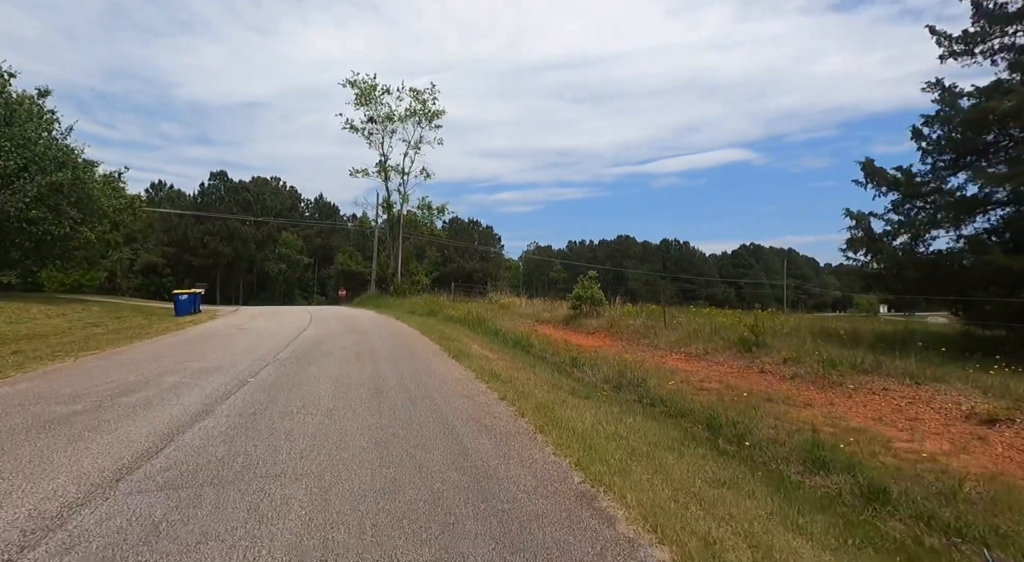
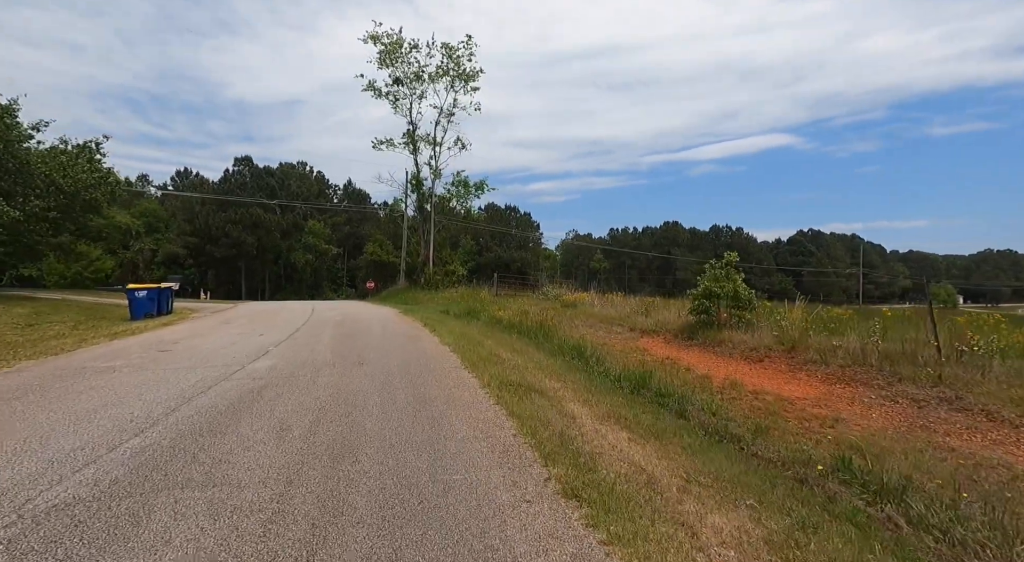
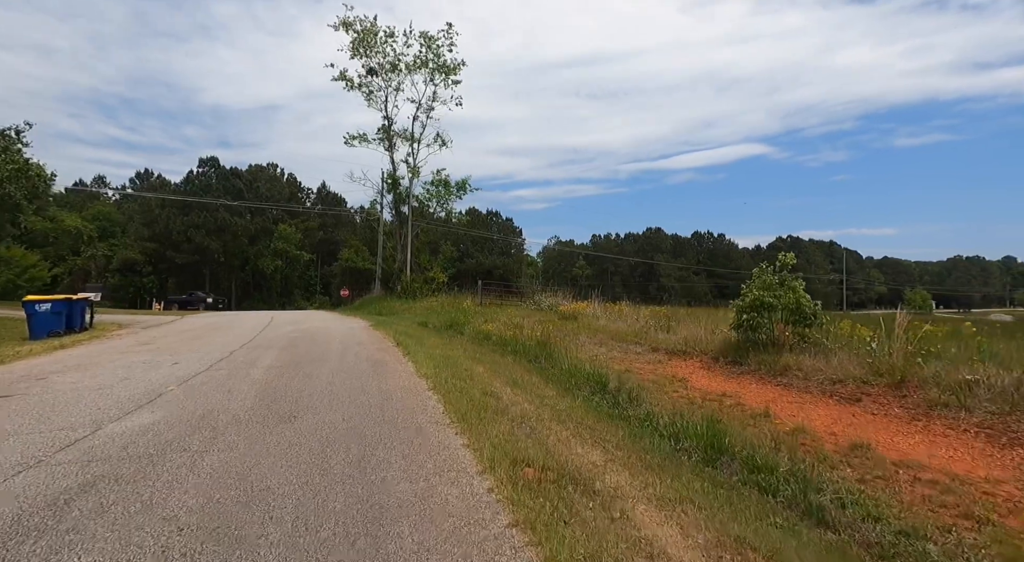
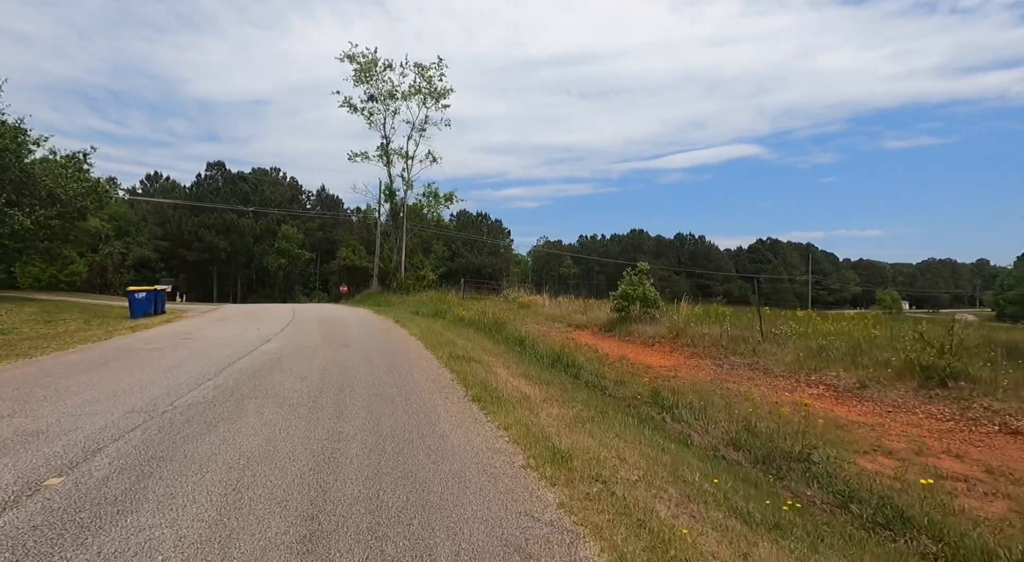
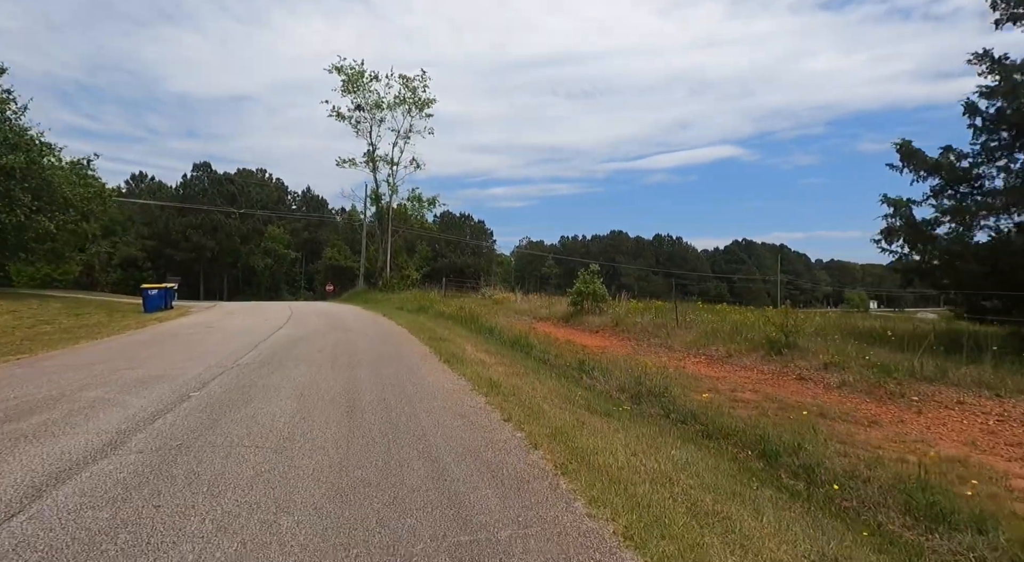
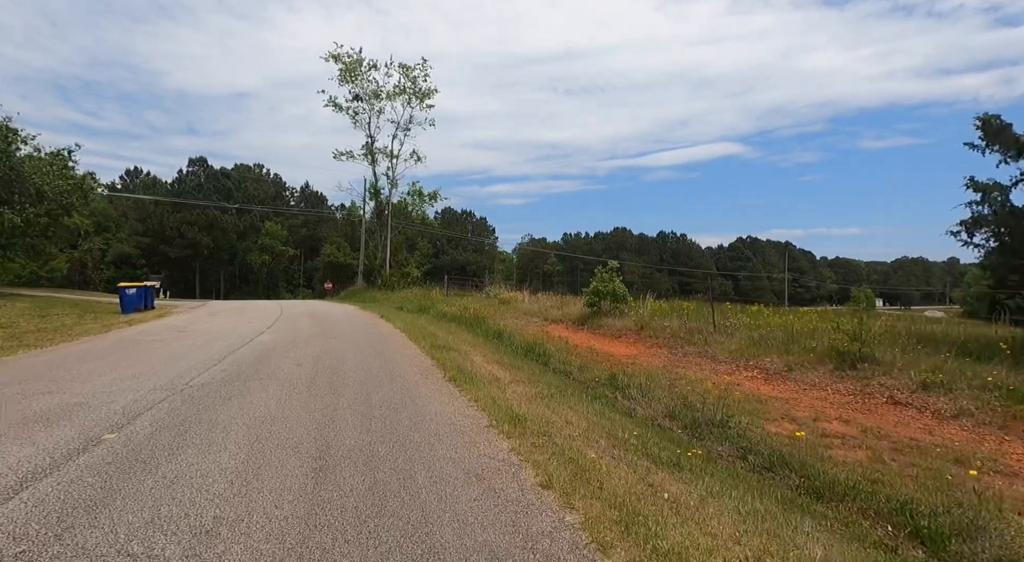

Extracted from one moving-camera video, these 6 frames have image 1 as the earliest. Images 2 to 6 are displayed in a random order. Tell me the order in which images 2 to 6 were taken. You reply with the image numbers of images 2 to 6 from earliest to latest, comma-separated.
5, 6, 4, 2, 3
